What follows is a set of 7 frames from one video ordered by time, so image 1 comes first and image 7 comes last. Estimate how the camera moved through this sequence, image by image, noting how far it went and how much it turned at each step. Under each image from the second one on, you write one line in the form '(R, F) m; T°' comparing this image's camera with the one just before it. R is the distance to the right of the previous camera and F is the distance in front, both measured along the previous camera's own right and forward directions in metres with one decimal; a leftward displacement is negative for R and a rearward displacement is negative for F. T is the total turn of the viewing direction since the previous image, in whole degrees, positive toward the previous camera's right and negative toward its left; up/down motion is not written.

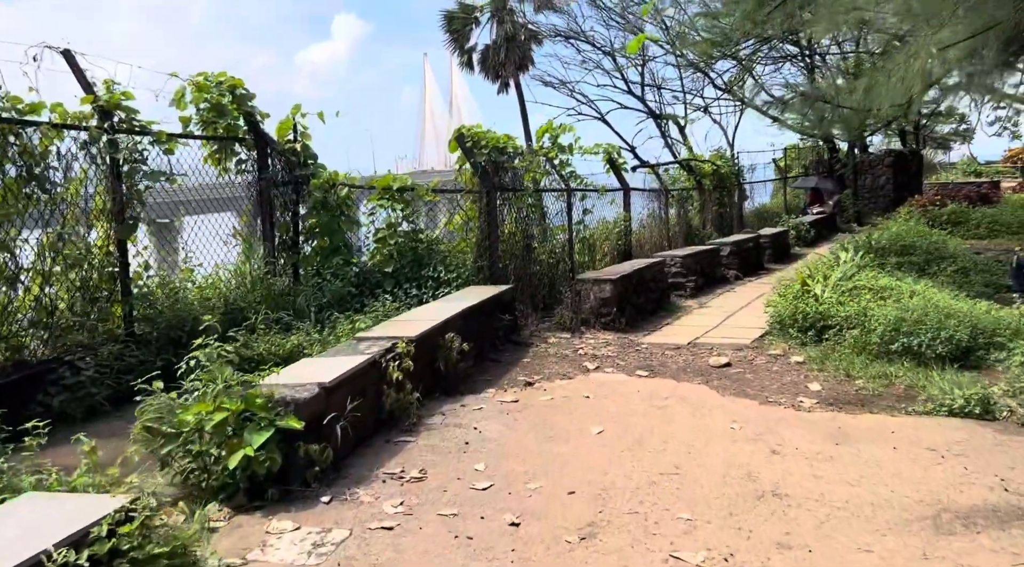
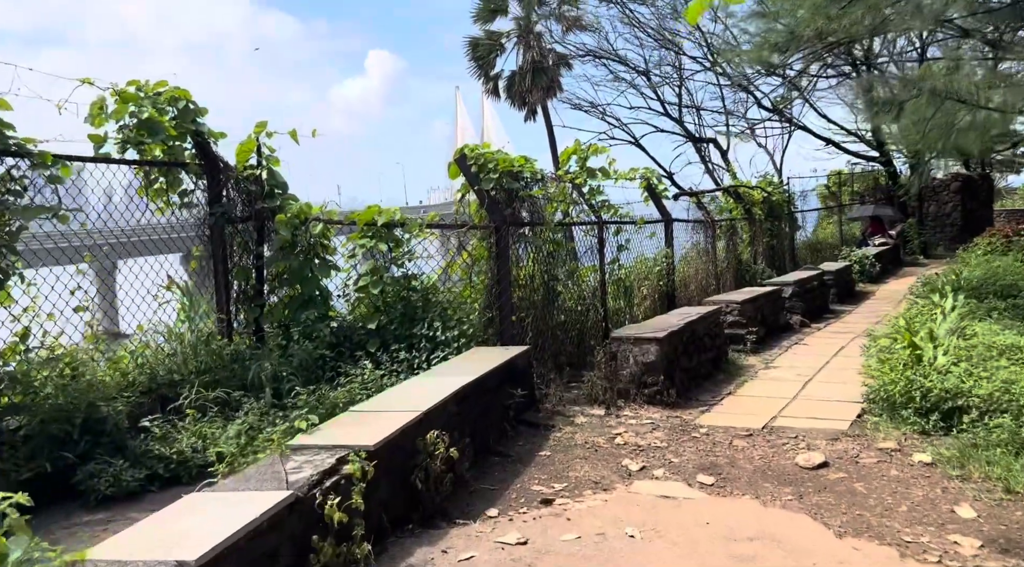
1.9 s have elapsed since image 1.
(+0.1, +1.3) m; -2°
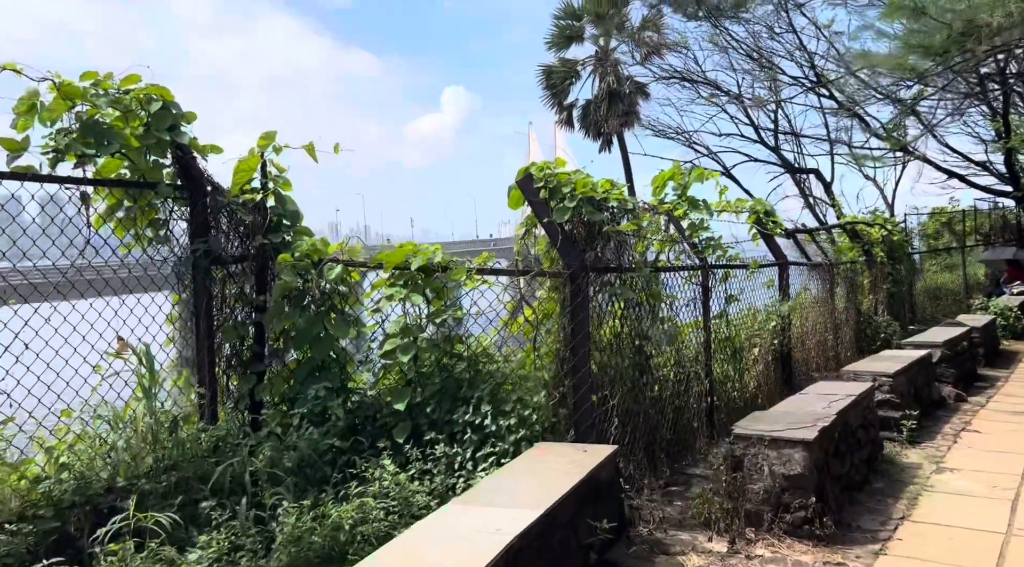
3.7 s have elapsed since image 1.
(-0.1, +1.3) m; -5°
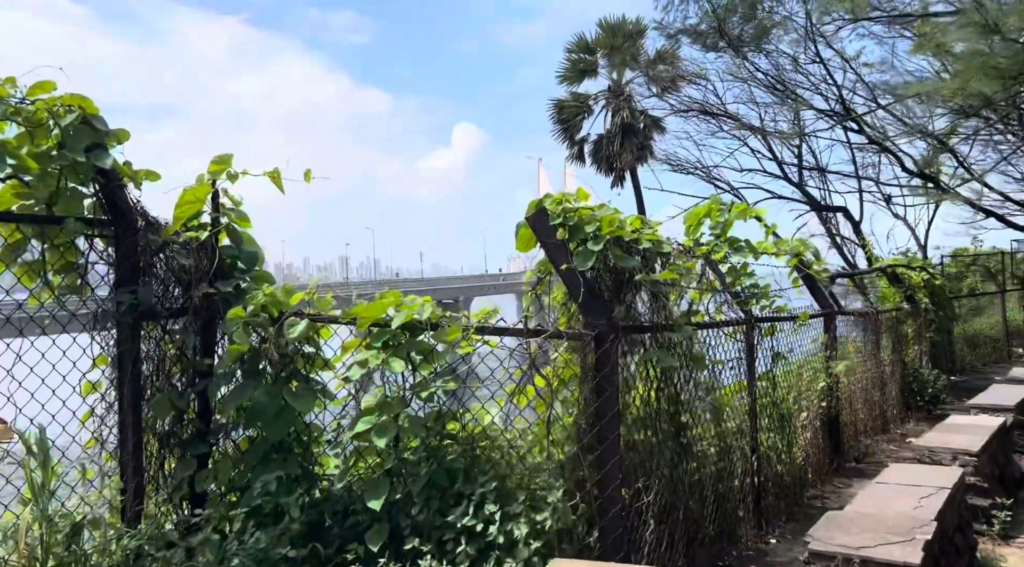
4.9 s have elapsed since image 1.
(0.0, +0.7) m; -1°
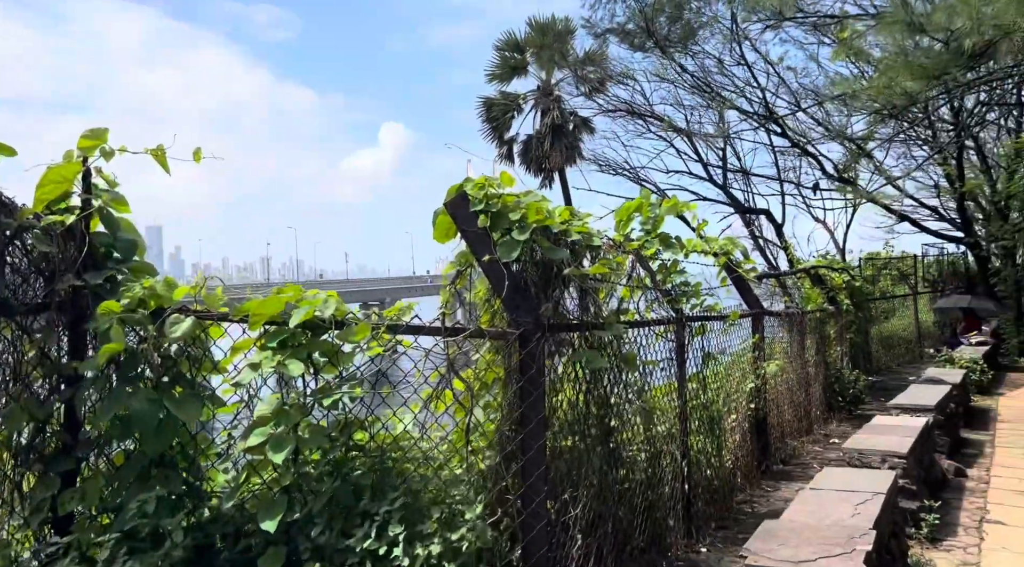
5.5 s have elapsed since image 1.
(0.0, +0.3) m; +5°
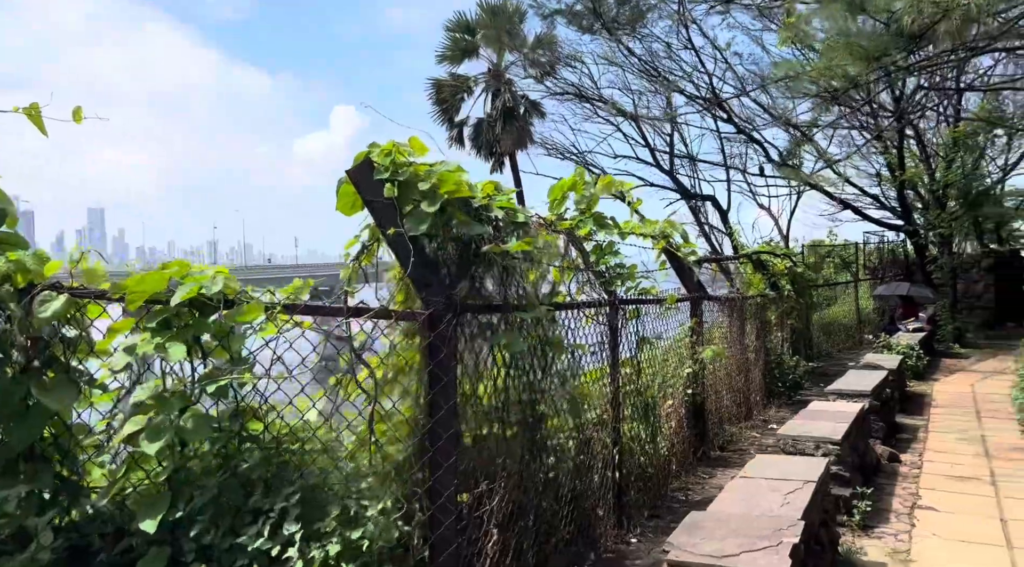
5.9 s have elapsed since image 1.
(+0.1, +0.2) m; +3°
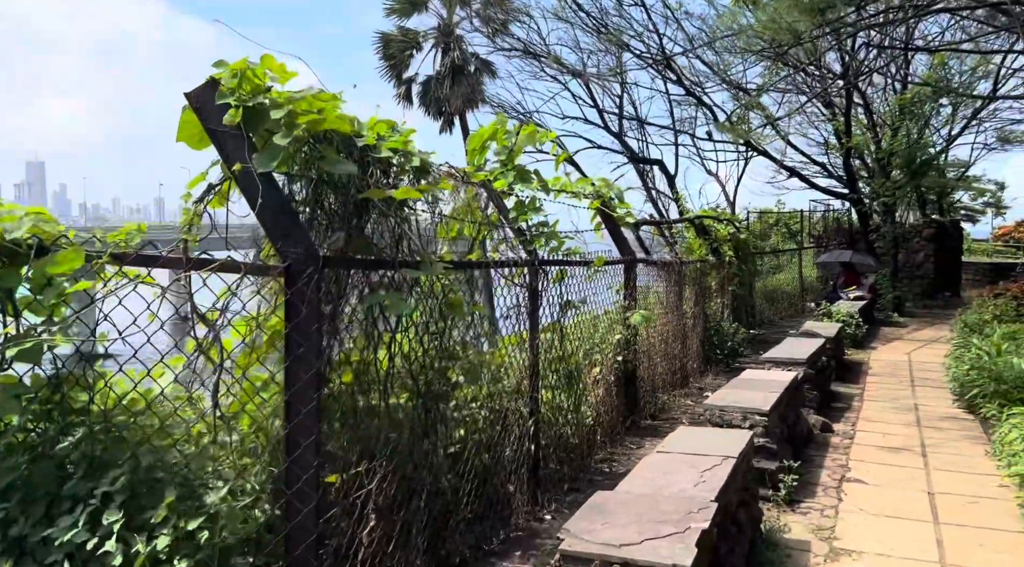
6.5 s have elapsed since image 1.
(+0.2, +0.3) m; +3°
